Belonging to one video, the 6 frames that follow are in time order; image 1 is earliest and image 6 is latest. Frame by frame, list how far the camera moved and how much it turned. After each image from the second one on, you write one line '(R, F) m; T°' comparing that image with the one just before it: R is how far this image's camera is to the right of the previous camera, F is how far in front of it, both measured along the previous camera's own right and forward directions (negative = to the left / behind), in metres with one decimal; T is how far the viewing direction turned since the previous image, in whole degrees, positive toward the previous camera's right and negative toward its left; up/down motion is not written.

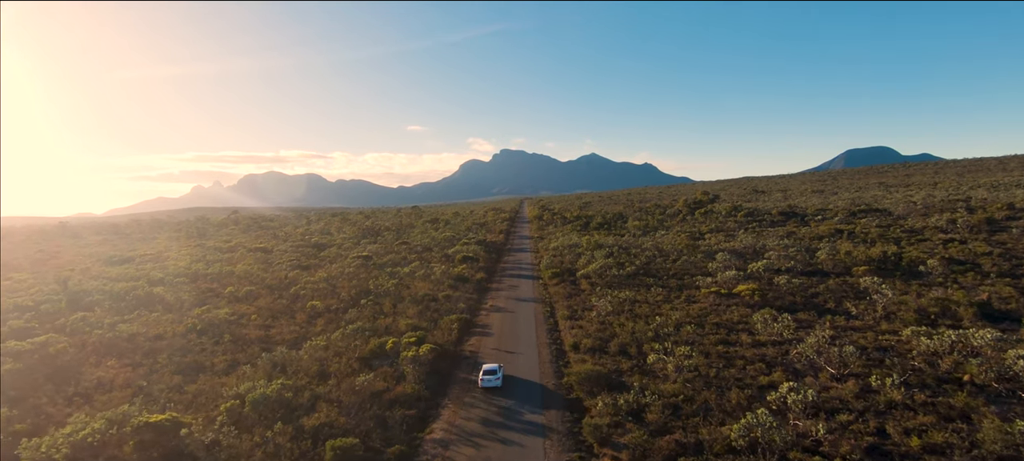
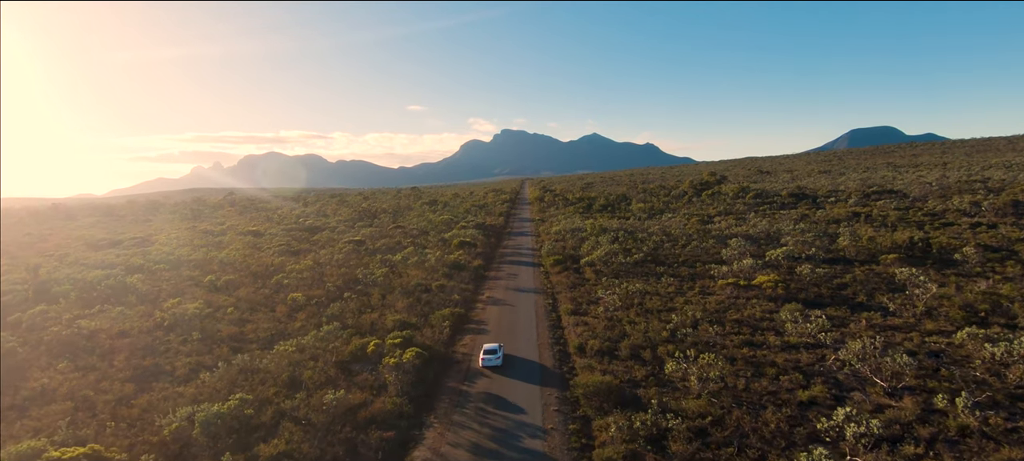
(+0.1, +2.8) m; 0°
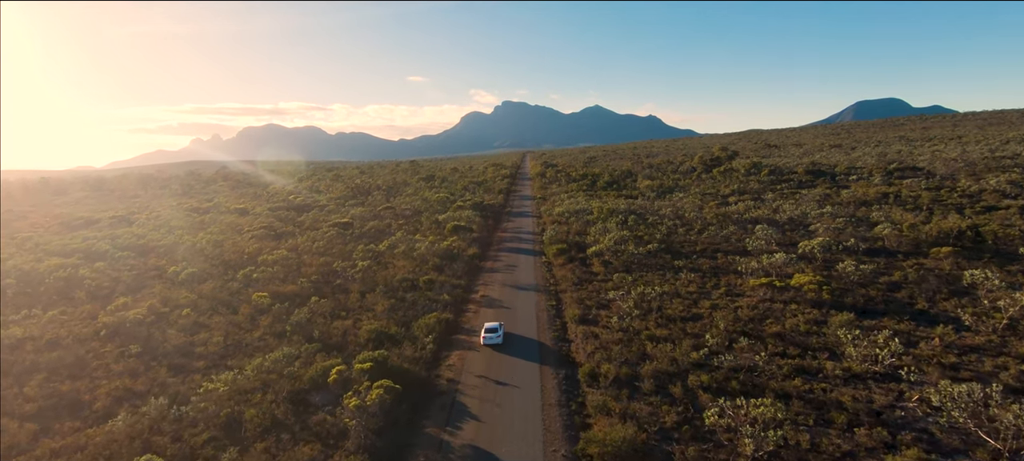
(+0.2, +4.1) m; 0°
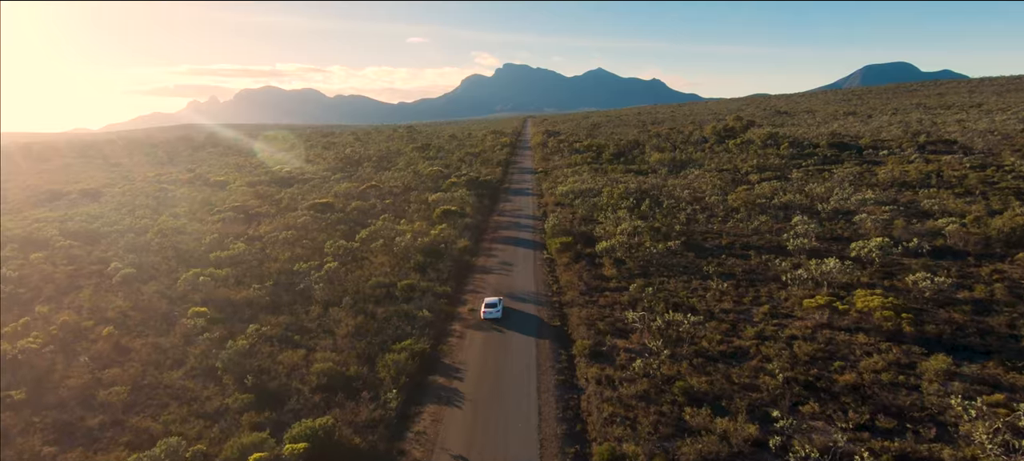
(+0.2, +5.0) m; 0°
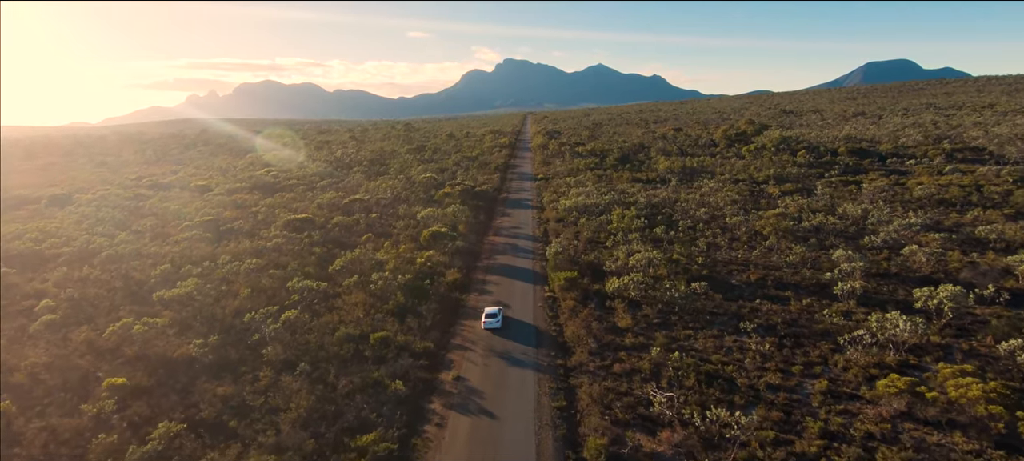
(+0.1, +4.2) m; 0°
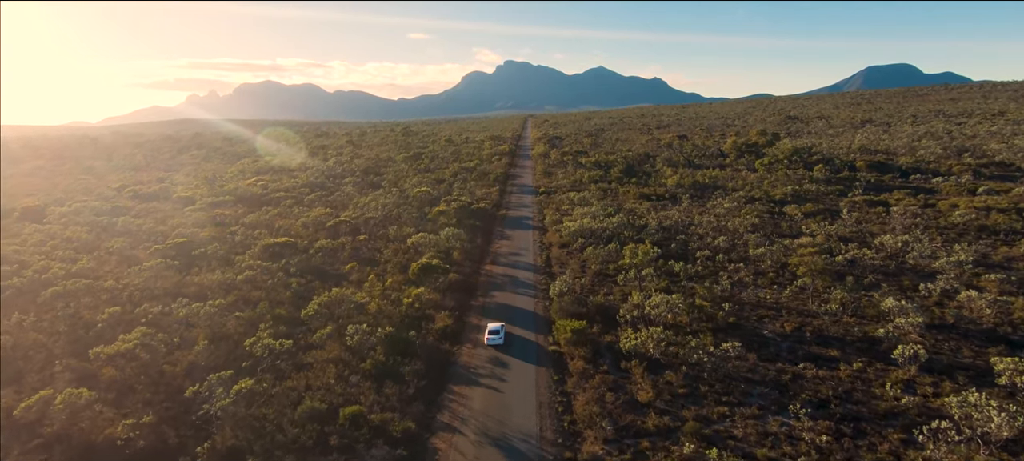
(0.0, +3.5) m; 0°
